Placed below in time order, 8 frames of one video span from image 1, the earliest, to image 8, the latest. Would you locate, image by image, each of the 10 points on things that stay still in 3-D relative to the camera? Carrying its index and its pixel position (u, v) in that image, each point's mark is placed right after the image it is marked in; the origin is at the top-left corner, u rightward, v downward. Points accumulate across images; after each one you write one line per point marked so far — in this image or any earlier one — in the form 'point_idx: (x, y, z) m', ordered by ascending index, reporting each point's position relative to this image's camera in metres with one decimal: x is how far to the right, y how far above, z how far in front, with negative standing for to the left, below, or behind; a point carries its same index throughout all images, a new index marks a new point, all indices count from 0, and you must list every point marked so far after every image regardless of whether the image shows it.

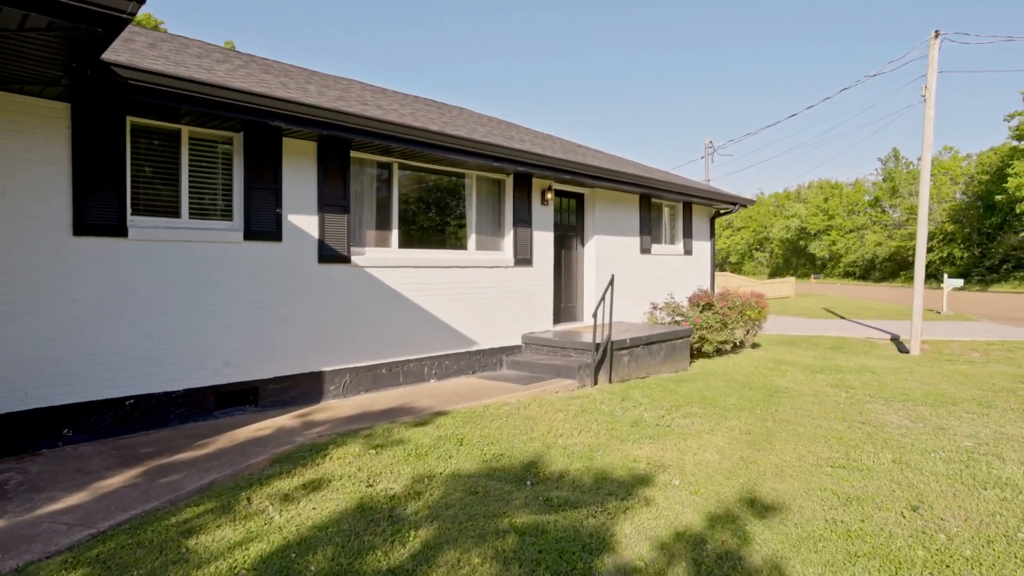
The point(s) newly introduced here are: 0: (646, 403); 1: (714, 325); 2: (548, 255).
0: (+1.4, -1.2, +6.2) m
1: (+3.3, -0.6, +9.7) m
2: (+0.5, +0.5, +8.4) m
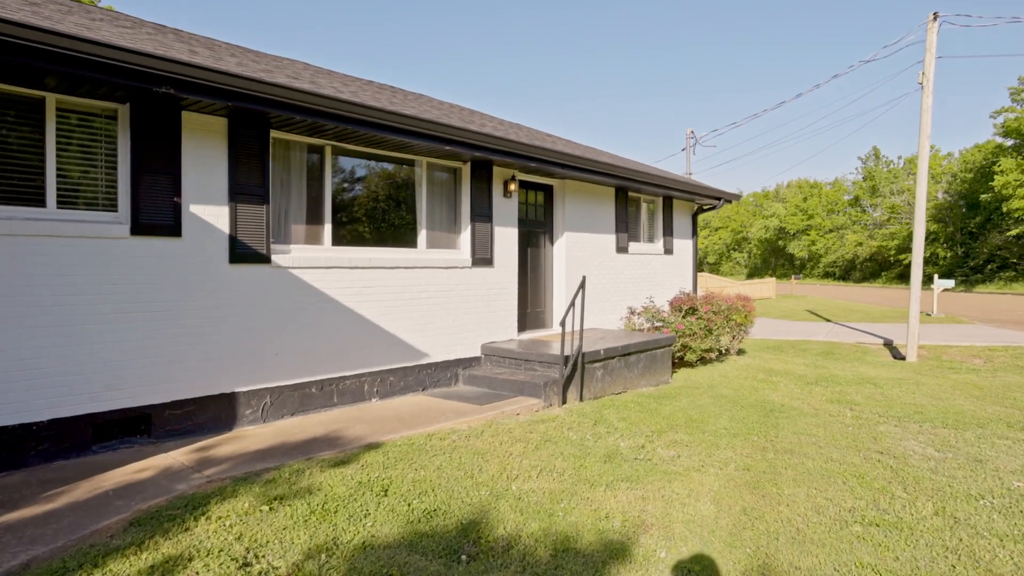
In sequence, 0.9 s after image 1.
0: (+1.0, -1.3, +5.3) m
1: (+2.8, -0.7, +8.8) m
2: (0.0, +0.4, +7.4) m
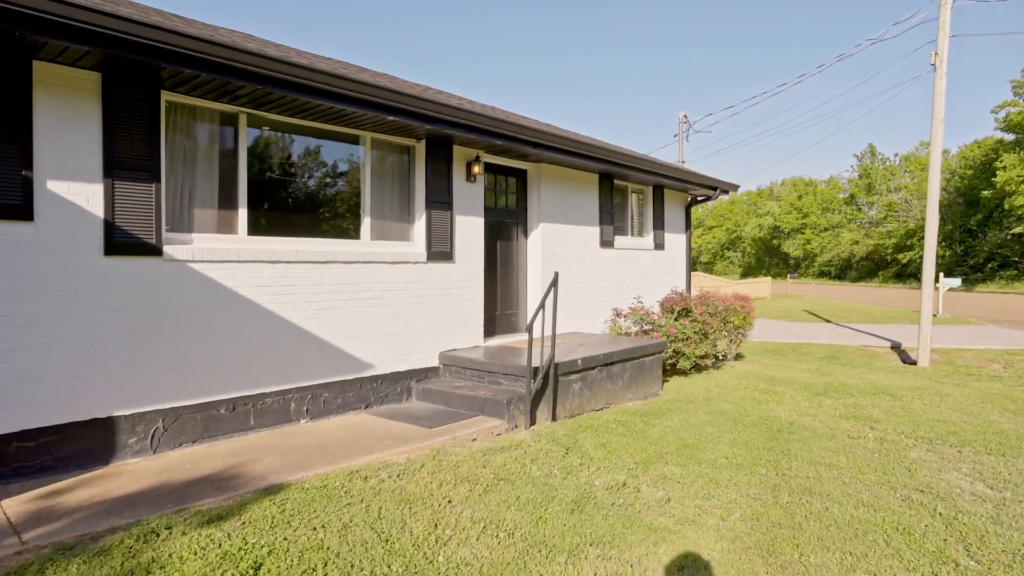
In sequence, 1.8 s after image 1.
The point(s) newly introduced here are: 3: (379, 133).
0: (+0.6, -1.3, +4.3) m
1: (+2.4, -0.7, +7.8) m
2: (-0.4, +0.4, +6.4) m
3: (-1.3, +1.5, +5.6) m
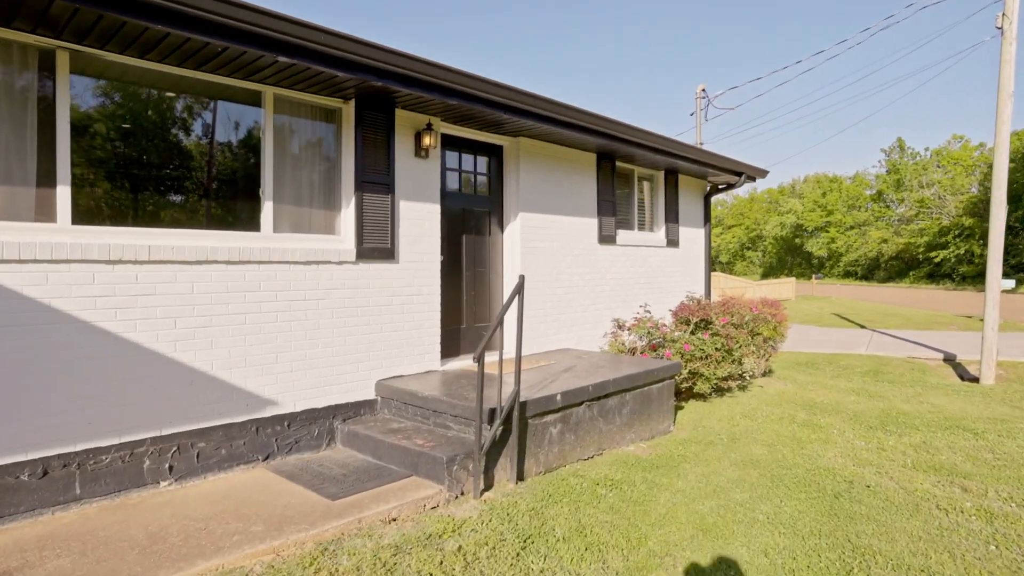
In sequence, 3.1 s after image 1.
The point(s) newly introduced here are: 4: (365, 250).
0: (+0.3, -1.3, +2.8) m
1: (+2.1, -0.7, +6.3) m
2: (-0.7, +0.4, +4.9) m
3: (-1.6, +1.4, +4.2) m
4: (-1.1, +0.3, +4.5) m
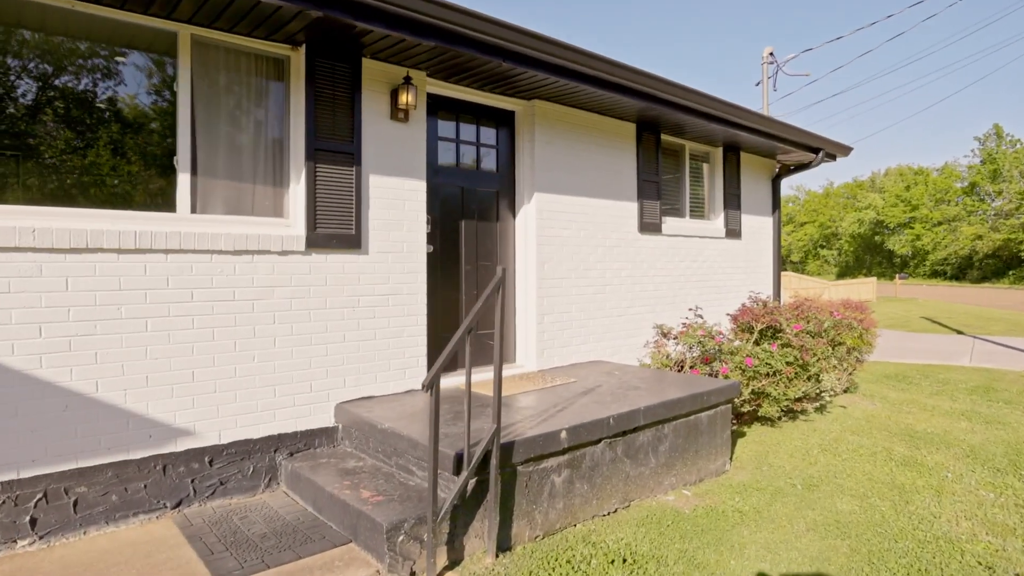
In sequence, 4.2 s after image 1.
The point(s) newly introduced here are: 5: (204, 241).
0: (+0.1, -1.3, +1.7) m
1: (+2.3, -0.7, +5.0) m
2: (-0.7, +0.4, +3.9) m
3: (-1.7, +1.4, +3.3) m
4: (-1.1, +0.3, +3.5) m
5: (-1.6, +0.2, +3.1) m
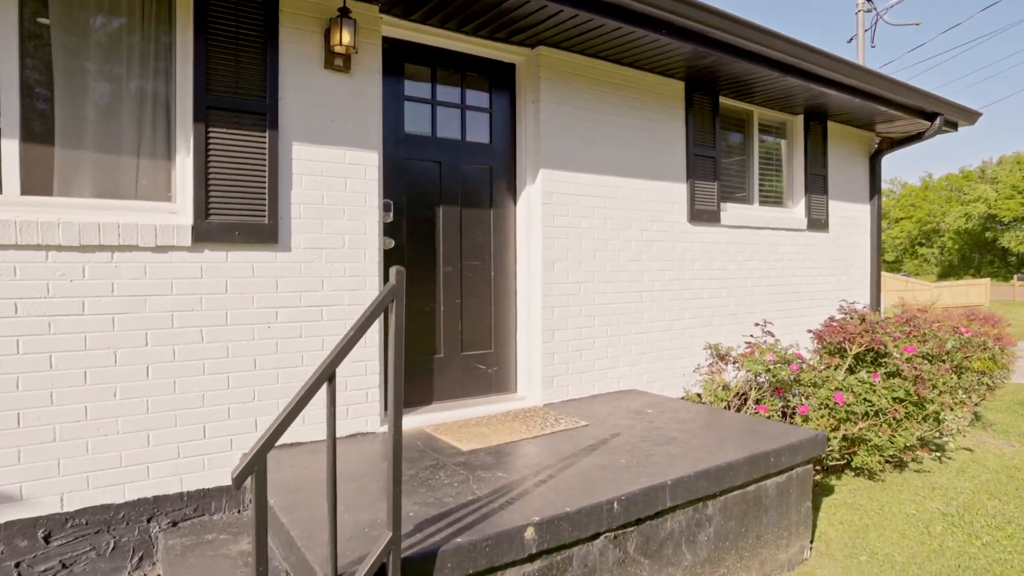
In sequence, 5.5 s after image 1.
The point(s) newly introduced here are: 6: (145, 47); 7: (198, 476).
0: (-0.3, -1.3, +0.6) m
1: (+2.3, -0.7, +3.6) m
2: (-0.8, +0.3, +2.9) m
3: (-1.8, +1.4, +2.4) m
4: (-1.3, +0.3, +2.5) m
5: (-1.8, +0.2, +2.3) m
6: (-1.7, +1.1, +2.6) m
7: (-1.3, -0.8, +2.6) m
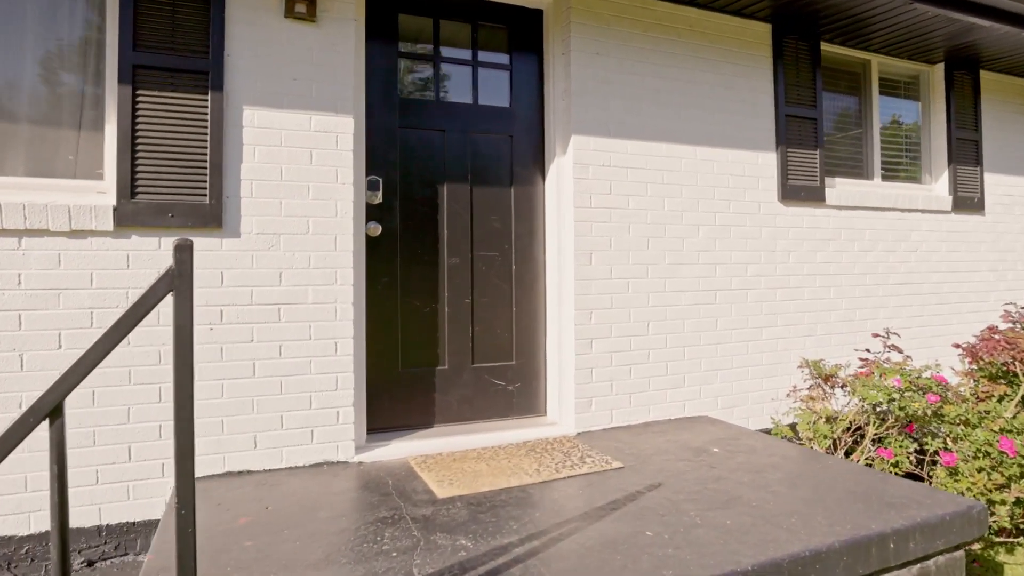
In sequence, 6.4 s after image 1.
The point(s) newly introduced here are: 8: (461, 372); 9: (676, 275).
0: (-0.7, -1.3, 0.0) m
1: (+2.4, -0.7, +2.5) m
2: (-0.7, +0.4, +2.3) m
3: (-1.9, +1.4, +2.1) m
4: (-1.3, +0.3, +2.1) m
5: (-1.9, +0.2, +1.9) m
6: (-1.7, +1.1, +2.2) m
7: (-1.4, -0.8, +2.1) m
8: (-0.2, -0.4, +2.8) m
9: (+0.9, +0.1, +3.1) m
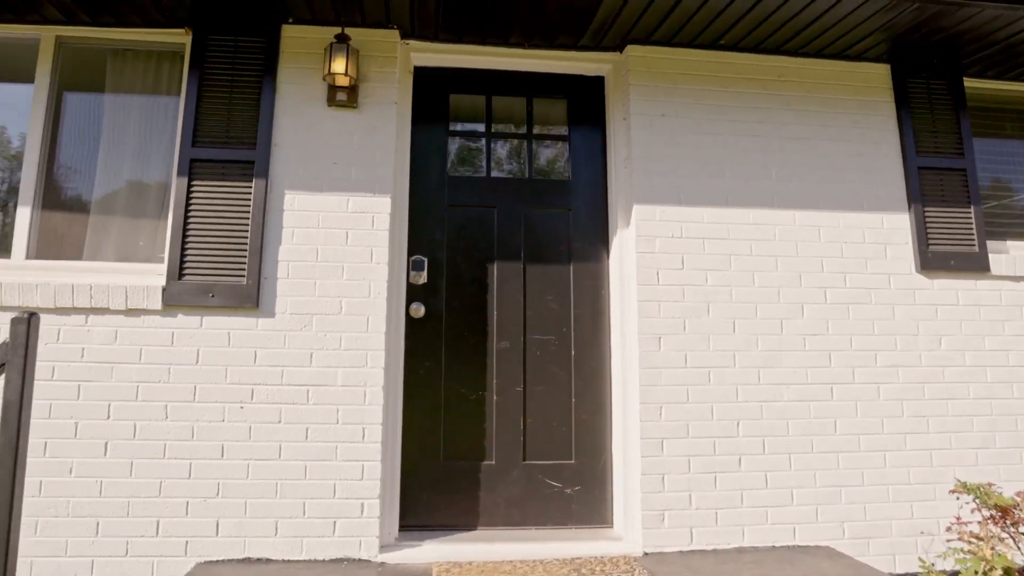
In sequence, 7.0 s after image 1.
0: (-1.2, -1.3, -0.1) m
1: (+2.4, -1.0, +1.4) m
2: (-0.6, 0.0, +2.3) m
3: (-1.7, +1.1, +2.5) m
4: (-1.2, 0.0, +2.2) m
5: (-1.8, 0.0, +2.2) m
6: (-1.5, +0.8, +2.6) m
7: (-1.3, -1.1, +2.1) m
8: (+0.1, -0.8, +2.5) m
9: (+1.1, -0.3, +2.5) m
